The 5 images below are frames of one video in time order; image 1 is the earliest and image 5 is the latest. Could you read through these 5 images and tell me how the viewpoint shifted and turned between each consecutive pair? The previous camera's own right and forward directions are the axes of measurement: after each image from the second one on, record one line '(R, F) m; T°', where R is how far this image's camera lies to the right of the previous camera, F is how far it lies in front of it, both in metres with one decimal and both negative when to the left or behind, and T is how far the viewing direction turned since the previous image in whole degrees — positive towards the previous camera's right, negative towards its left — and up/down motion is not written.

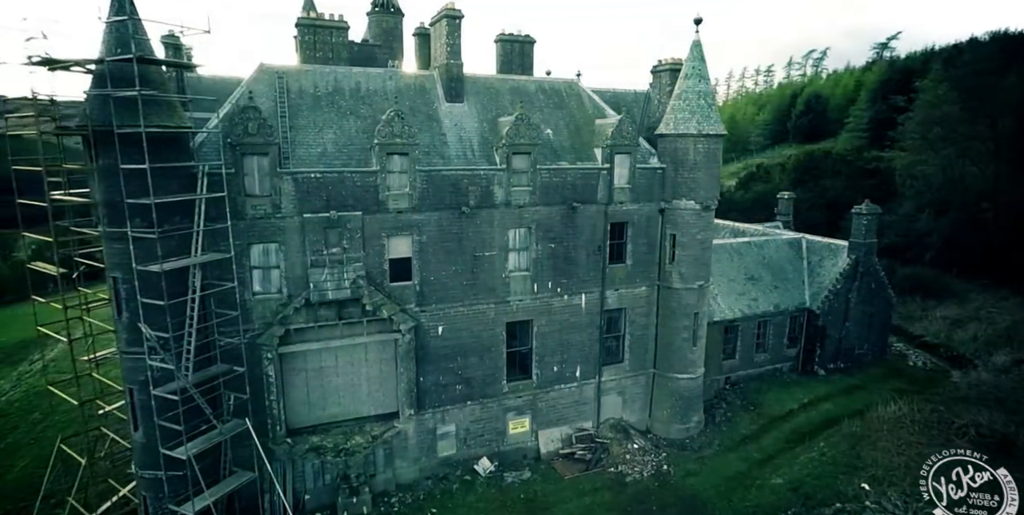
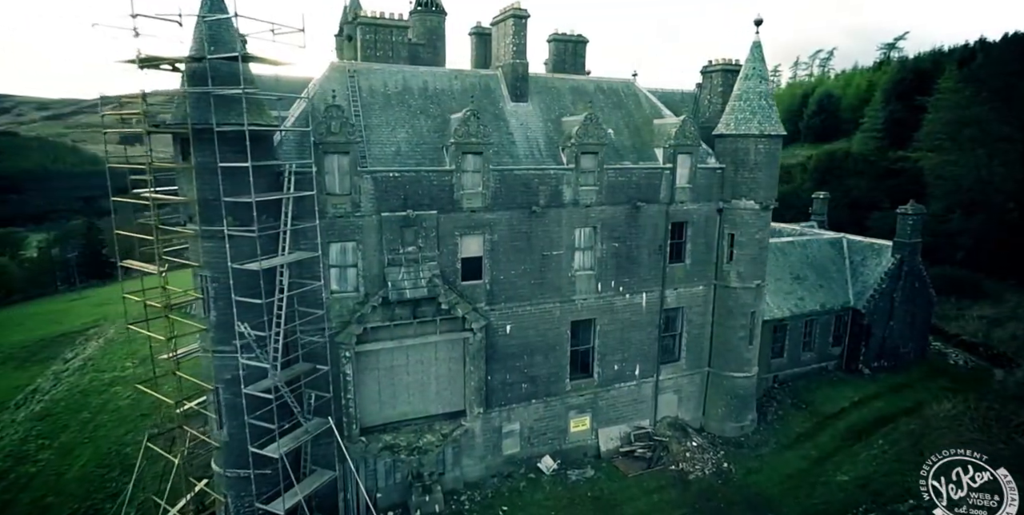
(-2.7, -0.1) m; +1°
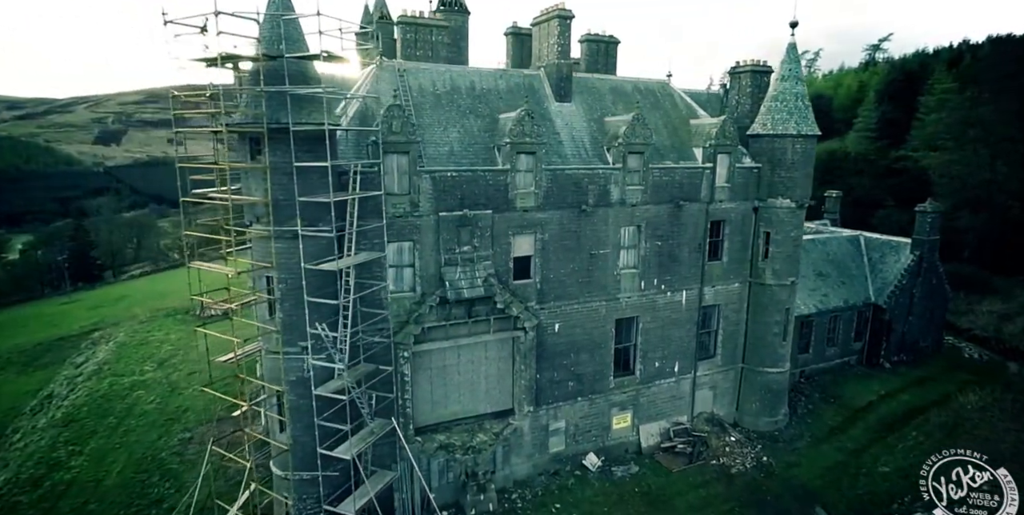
(-2.5, -0.1) m; +2°
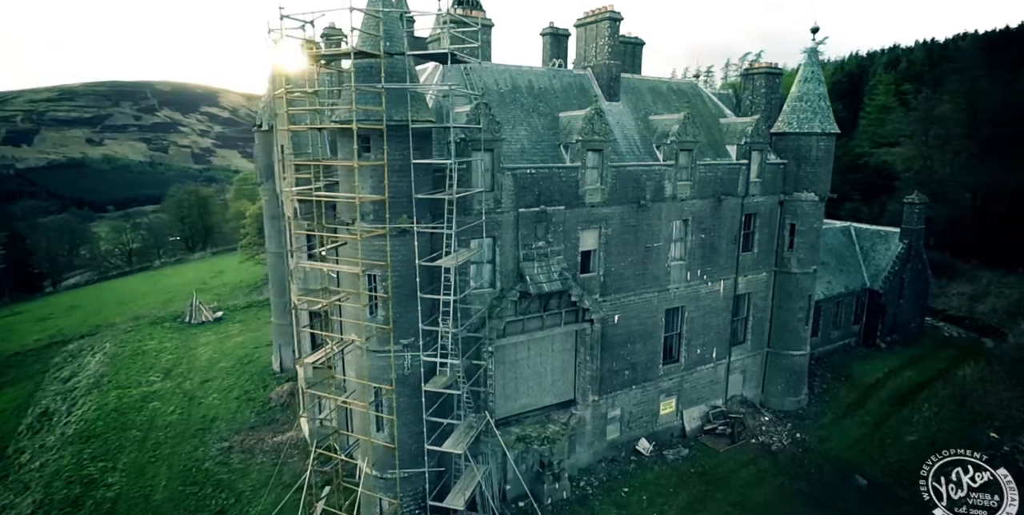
(-4.6, -0.3) m; +6°
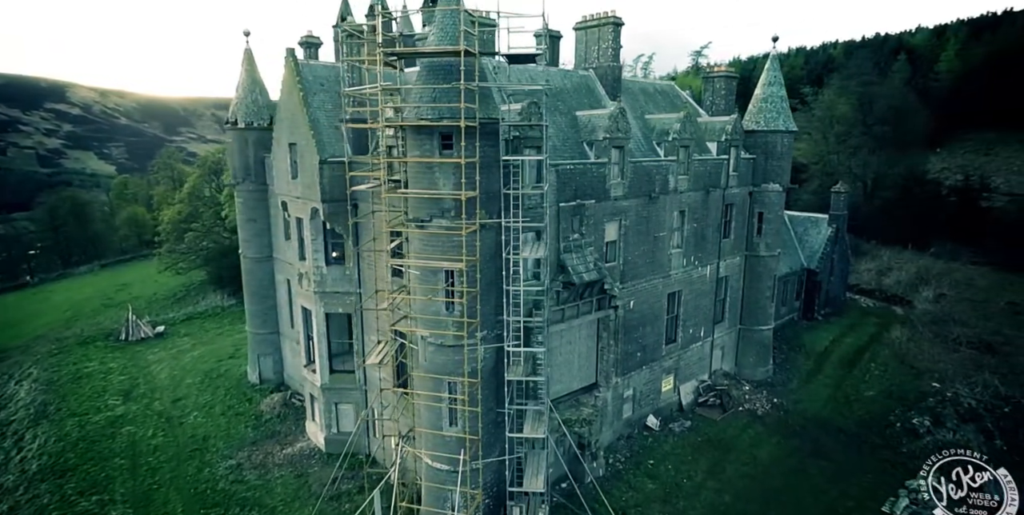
(-5.2, -0.3) m; +11°
